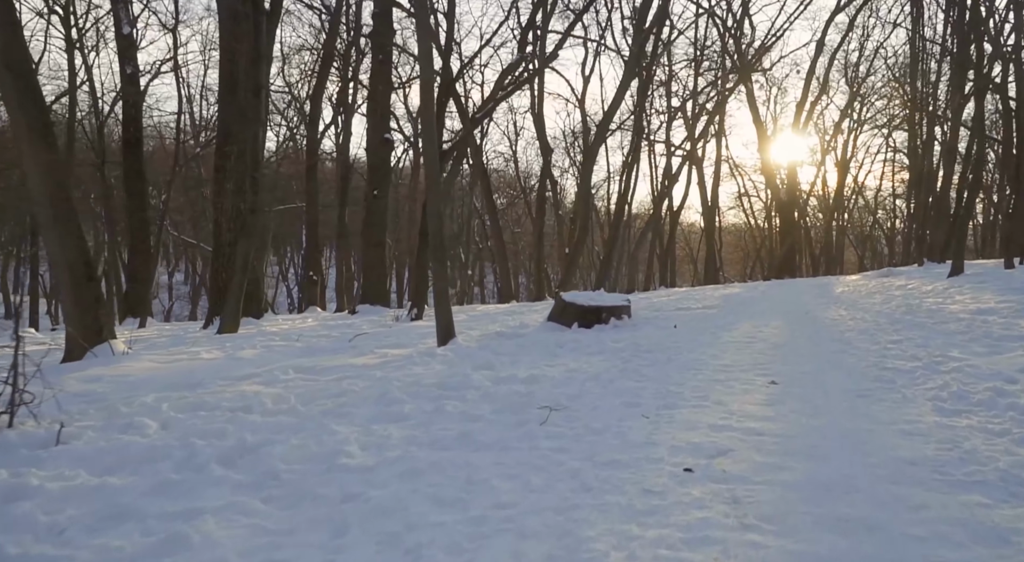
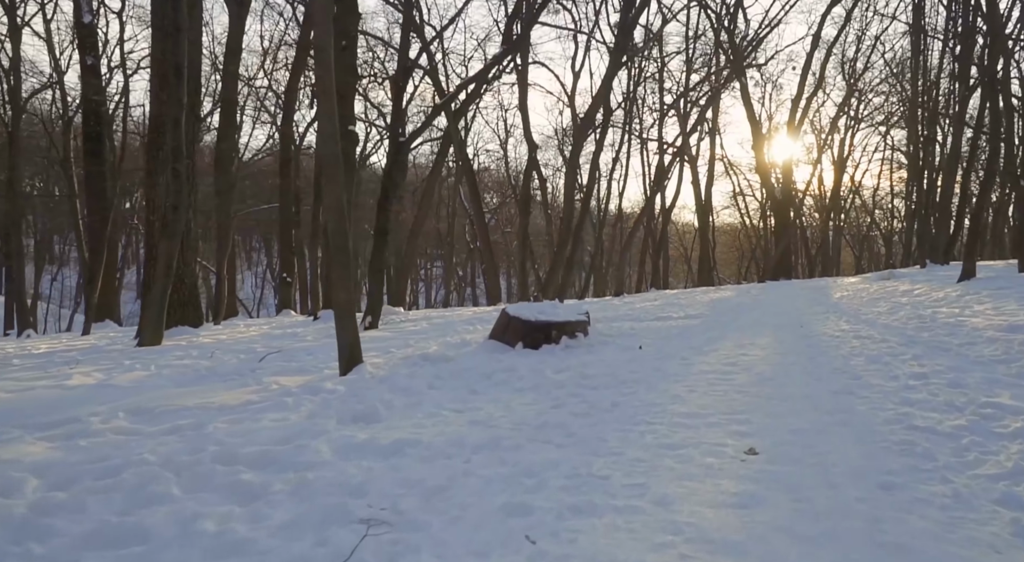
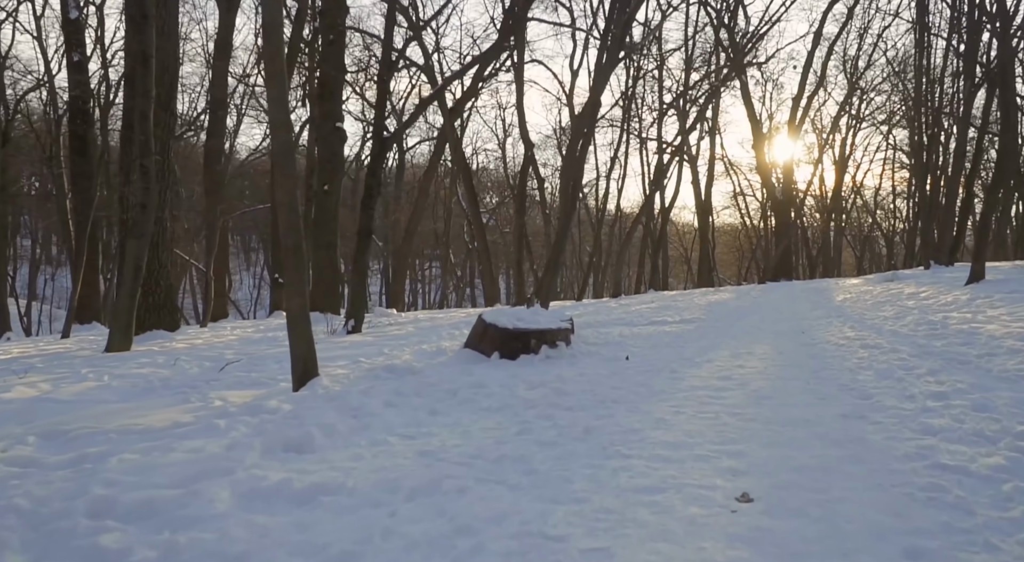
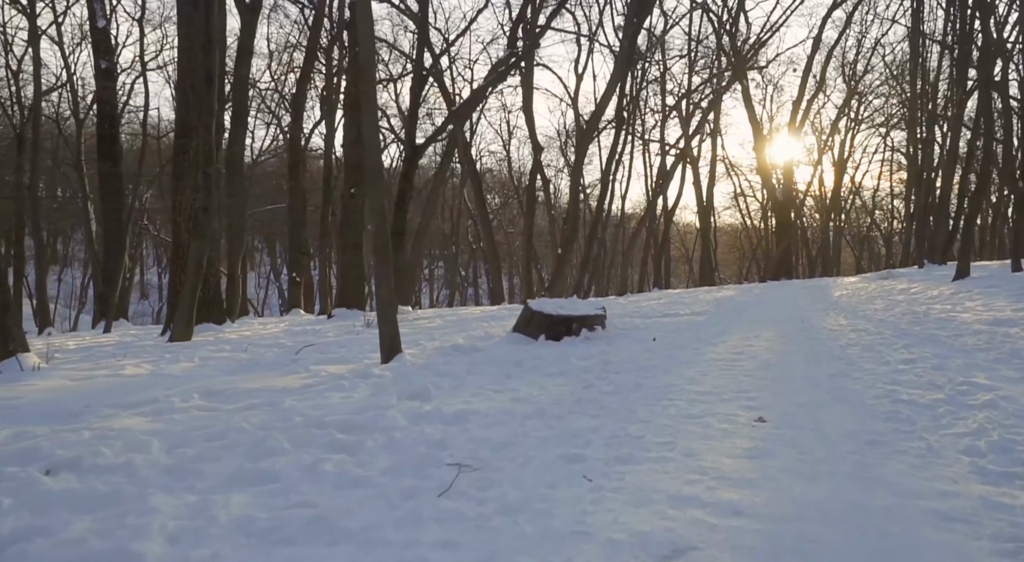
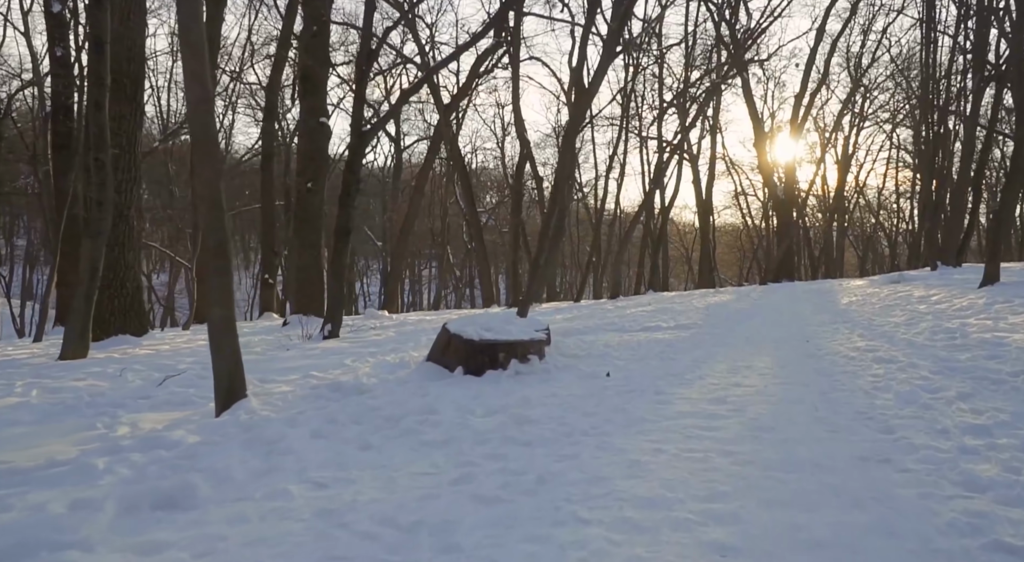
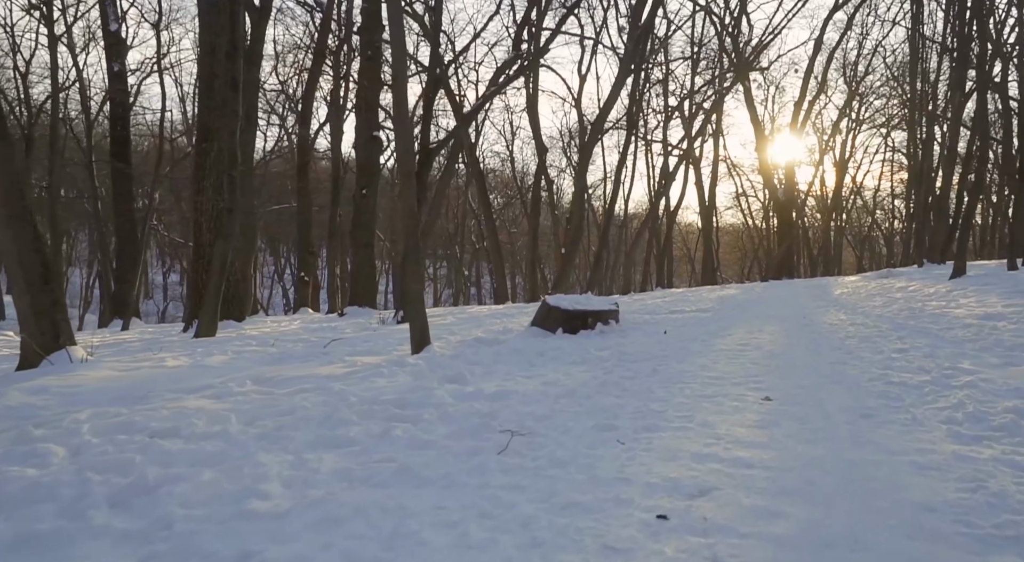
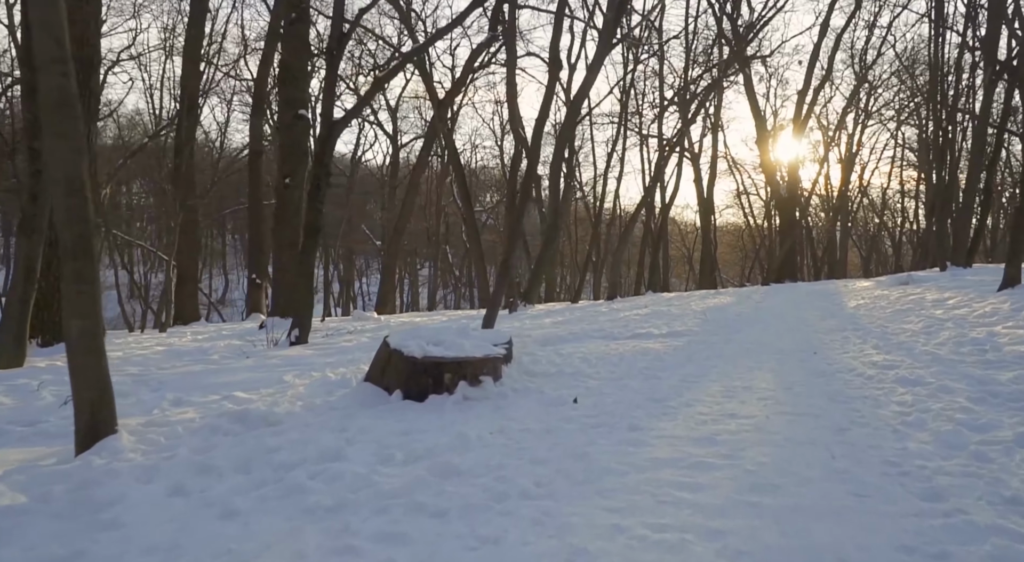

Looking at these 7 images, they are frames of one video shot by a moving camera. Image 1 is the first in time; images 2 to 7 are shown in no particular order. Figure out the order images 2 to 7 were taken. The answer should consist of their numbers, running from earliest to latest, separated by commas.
6, 4, 2, 3, 5, 7
